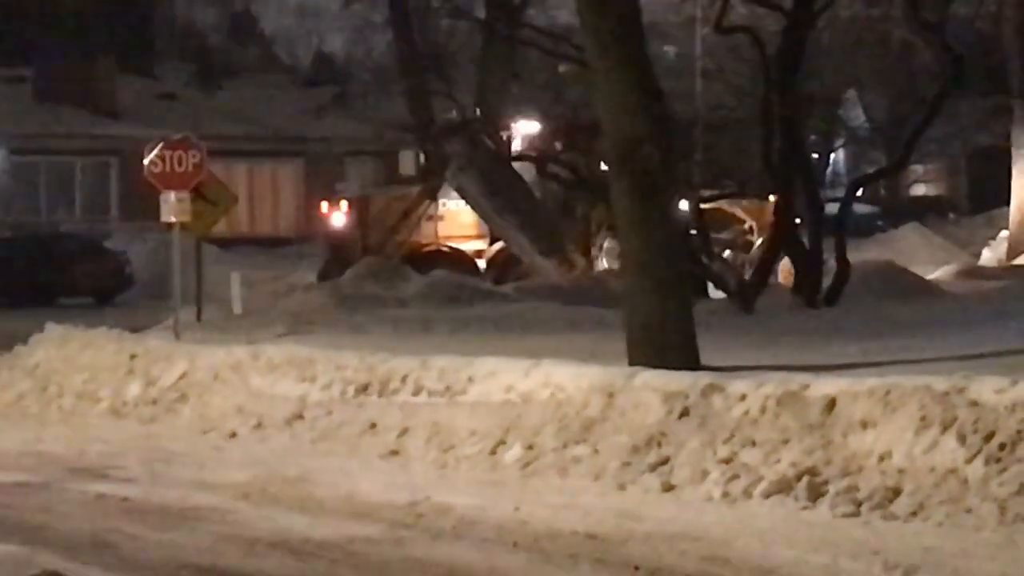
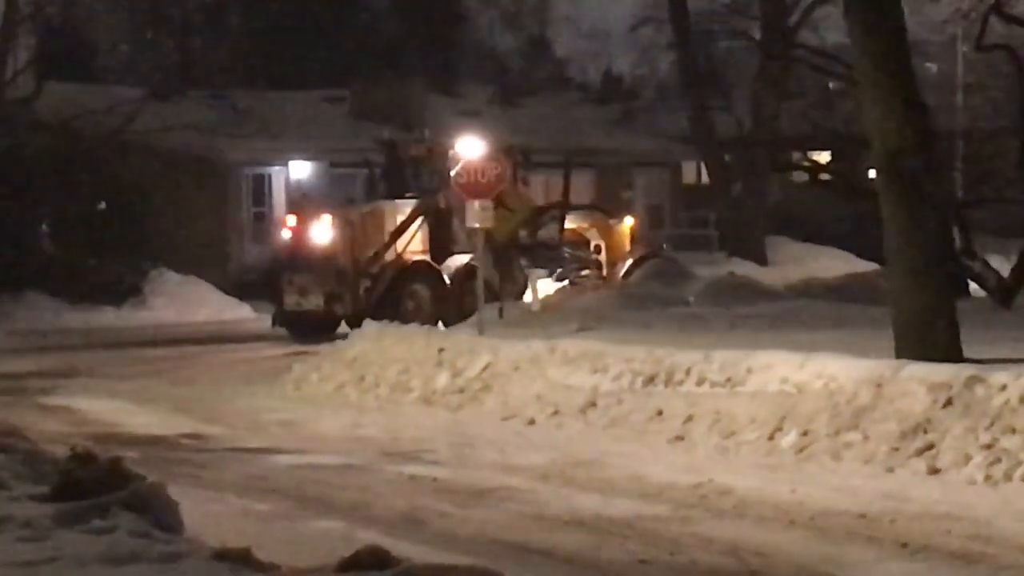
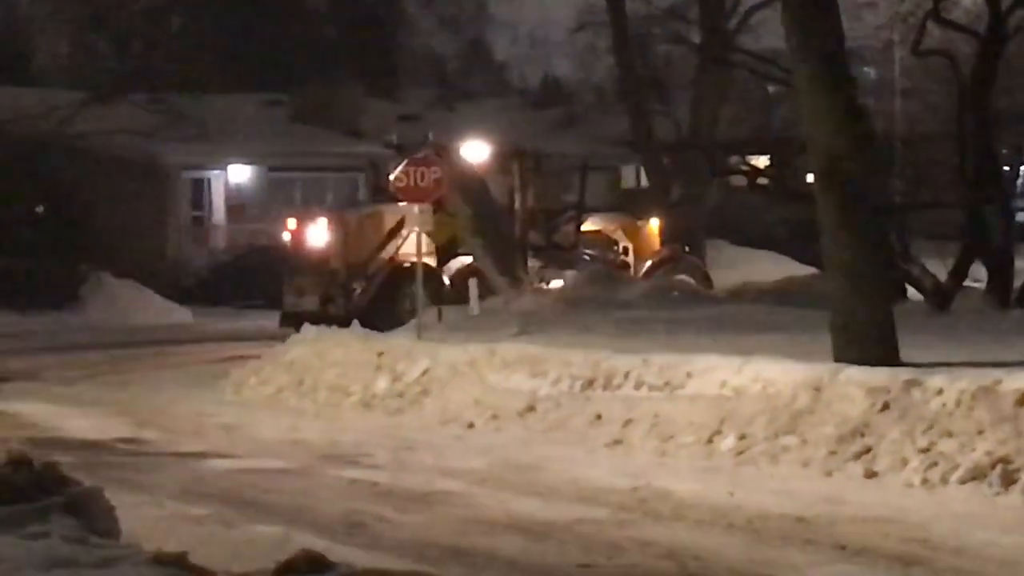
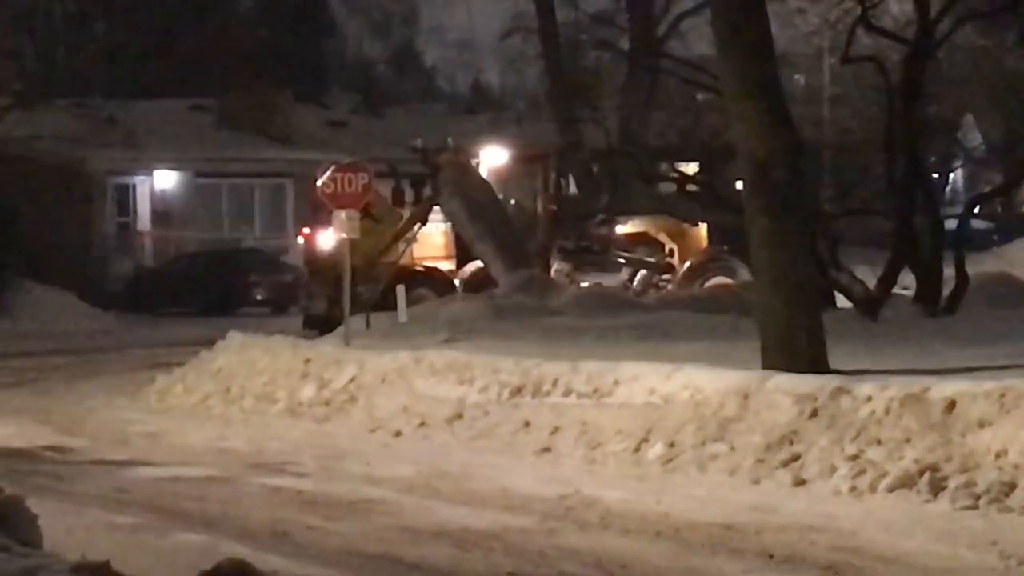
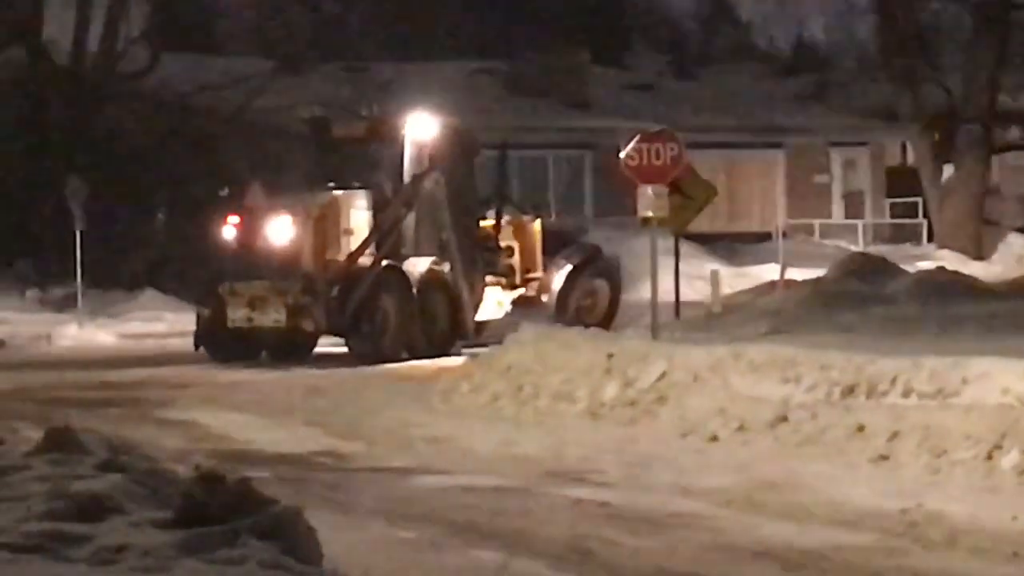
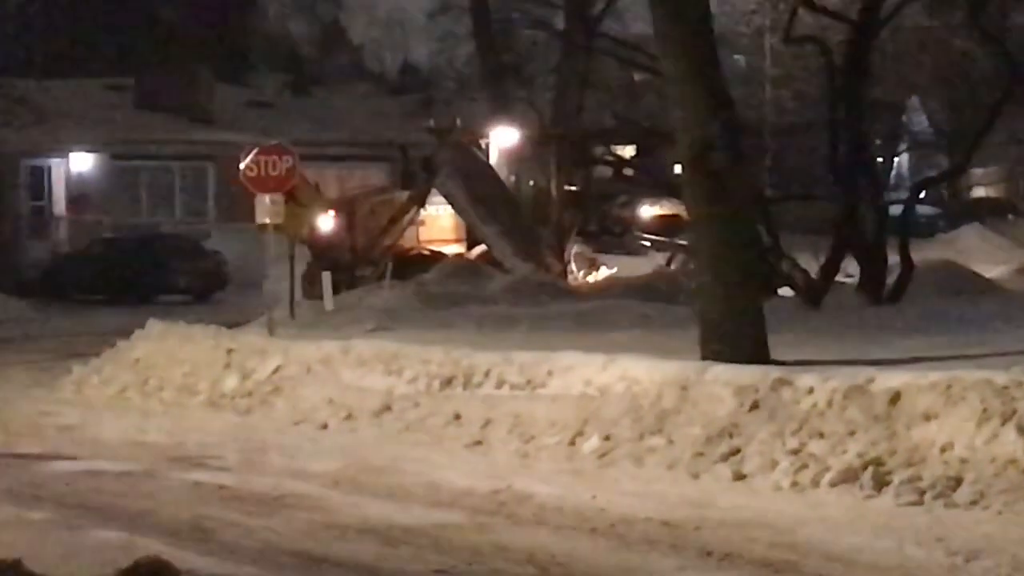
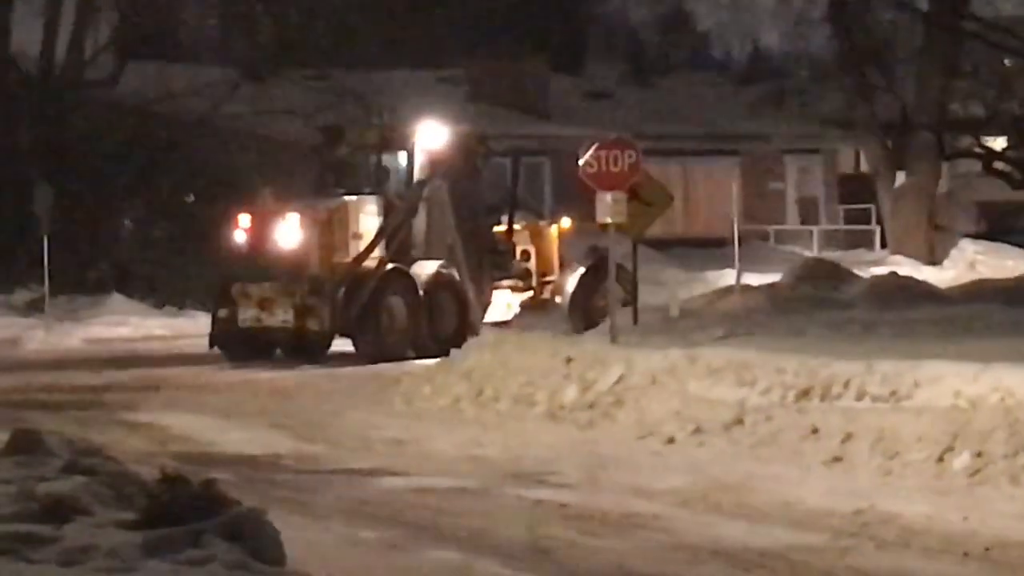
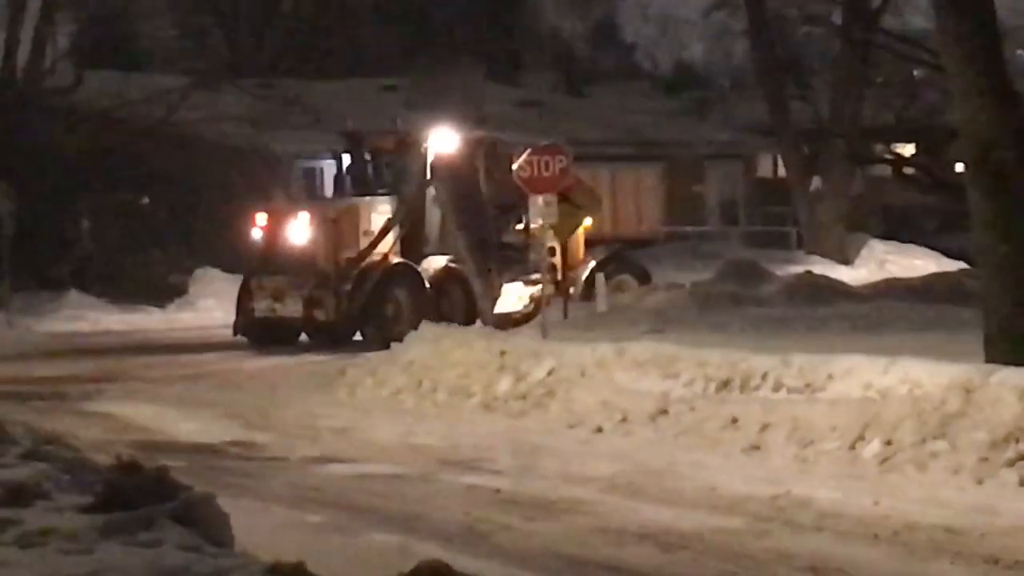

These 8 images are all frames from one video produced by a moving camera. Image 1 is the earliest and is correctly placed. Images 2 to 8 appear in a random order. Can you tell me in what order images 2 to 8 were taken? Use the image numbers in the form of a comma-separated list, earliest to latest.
6, 4, 3, 2, 8, 7, 5
